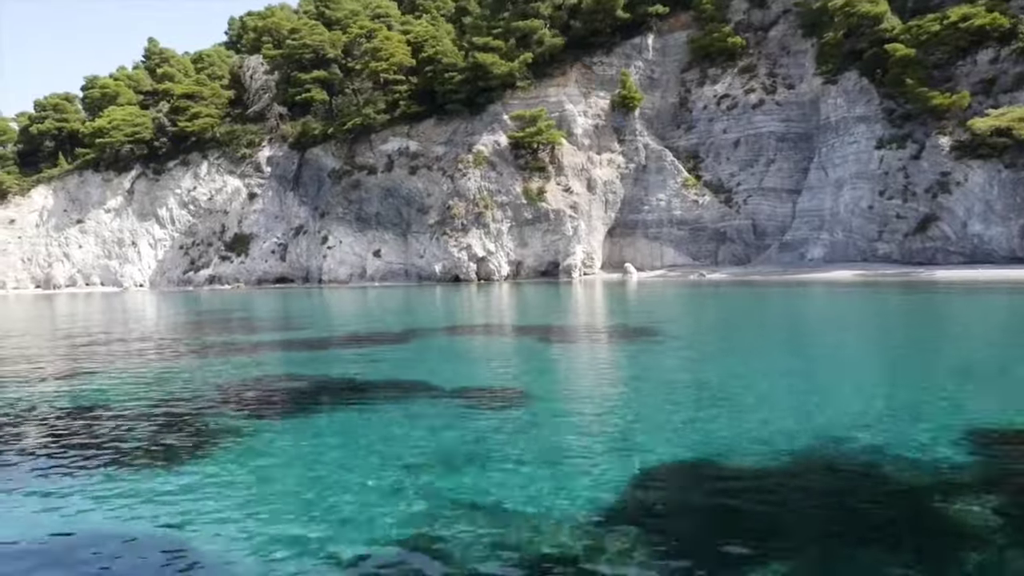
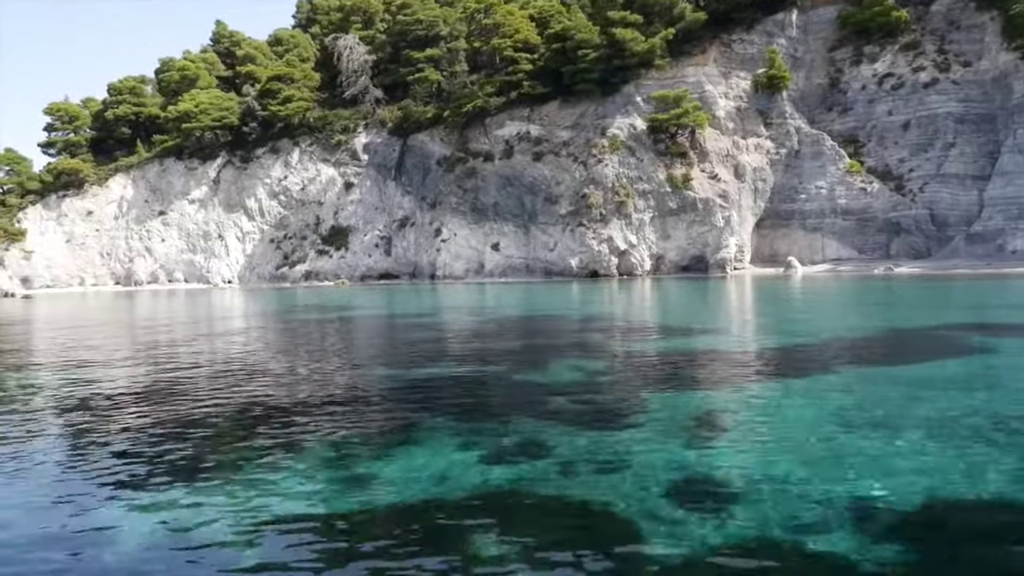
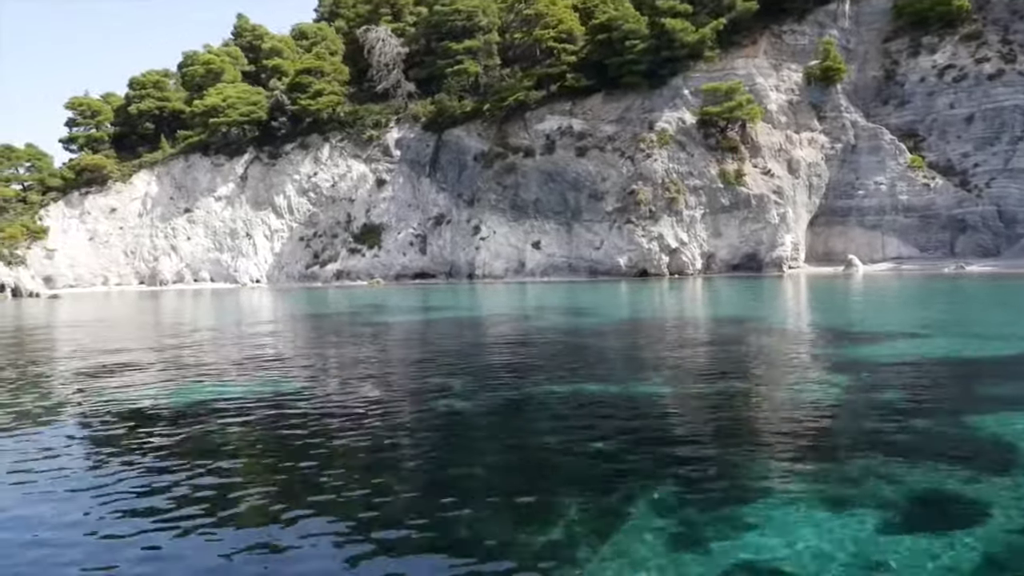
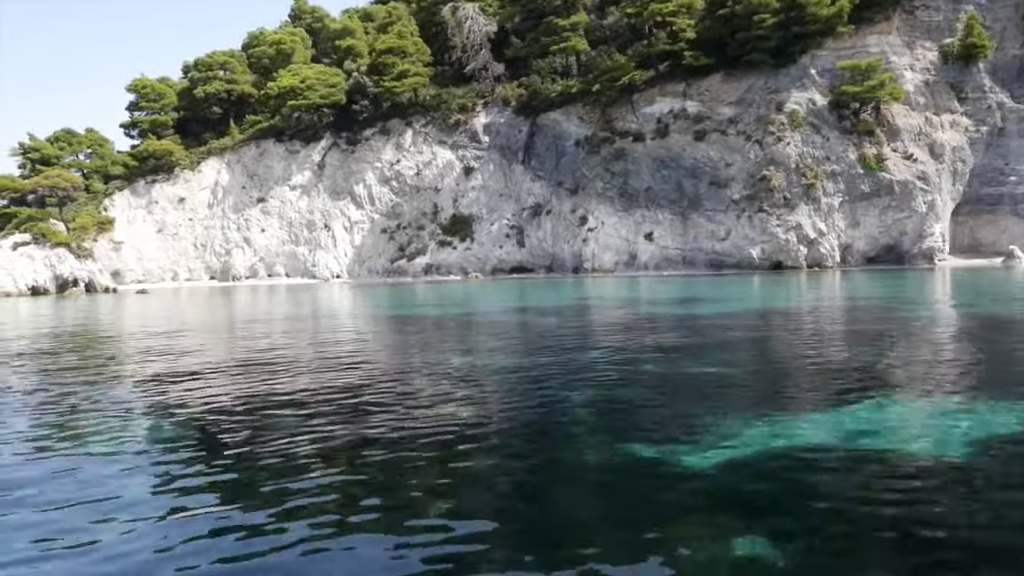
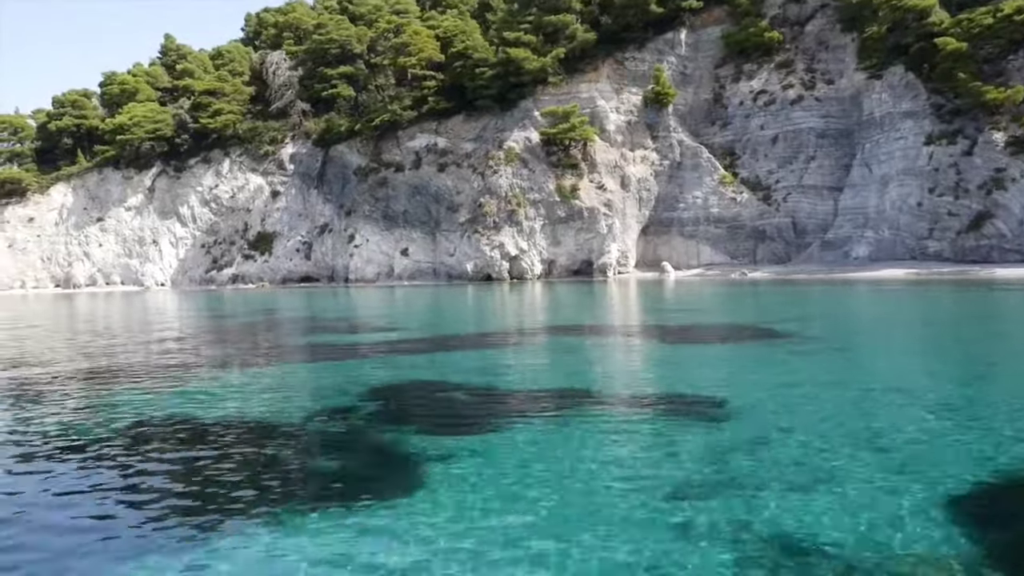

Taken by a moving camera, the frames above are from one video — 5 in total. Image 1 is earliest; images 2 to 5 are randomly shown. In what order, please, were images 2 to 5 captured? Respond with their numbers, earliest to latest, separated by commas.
5, 2, 3, 4
